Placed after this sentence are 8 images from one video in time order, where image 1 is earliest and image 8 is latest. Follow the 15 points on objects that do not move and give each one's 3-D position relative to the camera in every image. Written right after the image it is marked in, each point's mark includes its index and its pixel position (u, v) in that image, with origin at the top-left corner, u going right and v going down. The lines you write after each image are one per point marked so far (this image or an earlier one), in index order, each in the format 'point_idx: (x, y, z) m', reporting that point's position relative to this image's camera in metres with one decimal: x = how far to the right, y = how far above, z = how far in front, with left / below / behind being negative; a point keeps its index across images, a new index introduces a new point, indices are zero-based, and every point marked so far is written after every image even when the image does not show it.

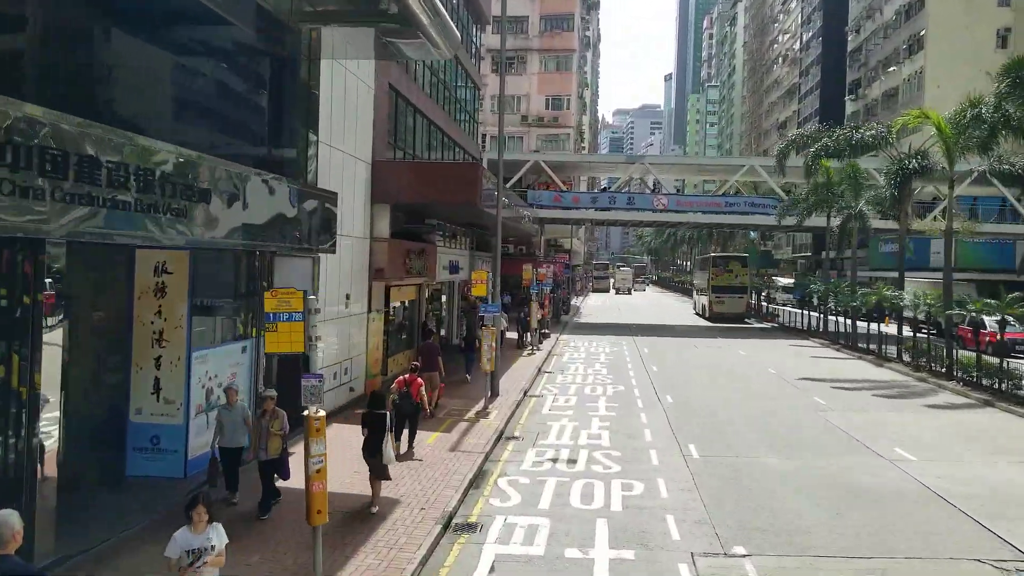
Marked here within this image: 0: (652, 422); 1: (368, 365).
0: (+3.3, -3.2, +15.6) m
1: (-3.8, -2.1, +17.5) m
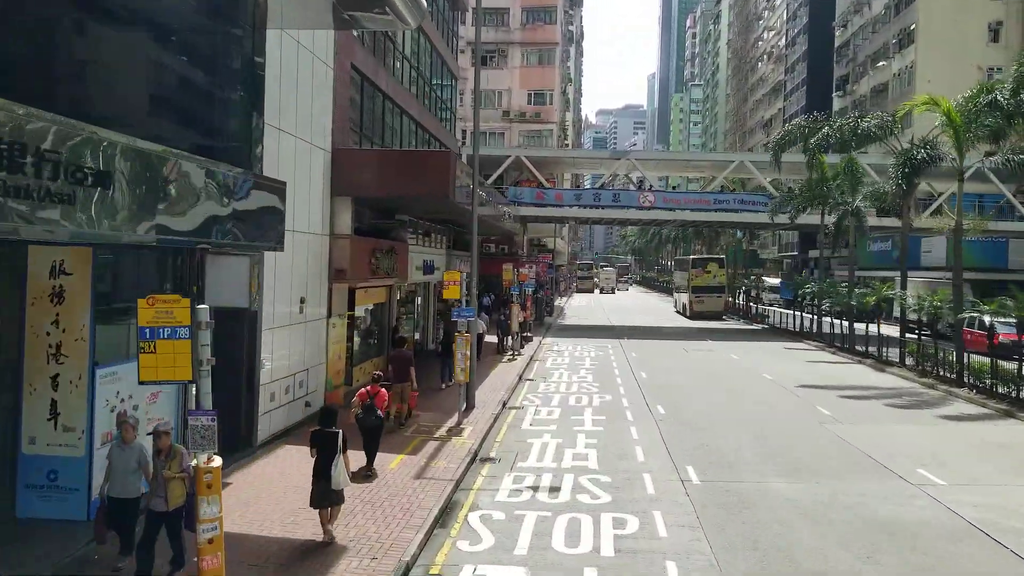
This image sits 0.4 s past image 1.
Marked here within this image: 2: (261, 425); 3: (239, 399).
0: (+2.8, -3.2, +14.0) m
1: (-4.4, -2.1, +15.8) m
2: (-4.9, -2.6, +12.8) m
3: (-5.1, -2.1, +12.3) m
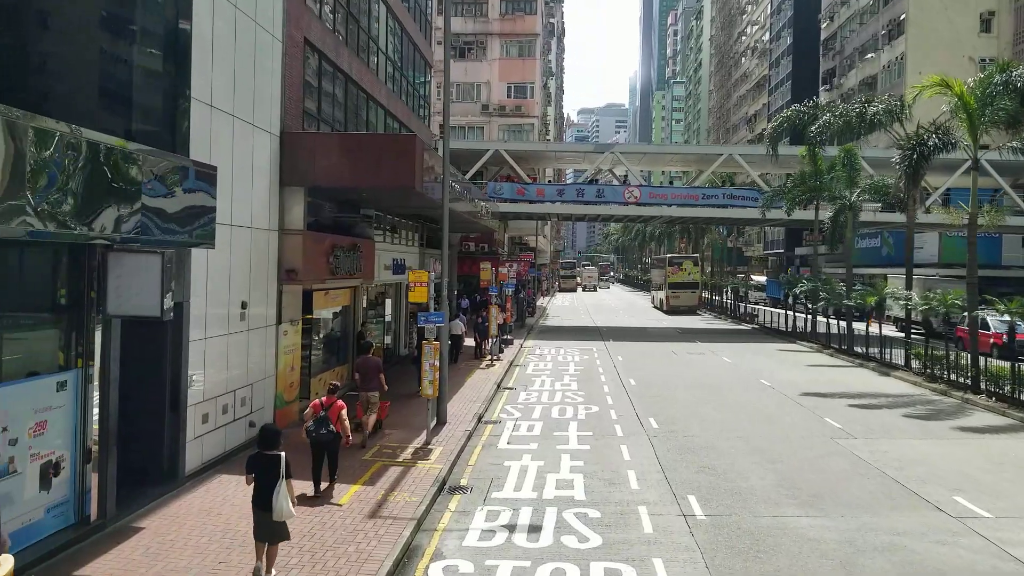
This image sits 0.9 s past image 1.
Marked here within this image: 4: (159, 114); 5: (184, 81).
0: (+2.4, -3.3, +12.3) m
1: (-4.9, -2.2, +13.9) m
2: (-5.3, -2.7, +10.9) m
3: (-5.5, -2.1, +10.4) m
4: (-5.4, +2.7, +10.1) m
5: (-5.2, +3.3, +10.5) m
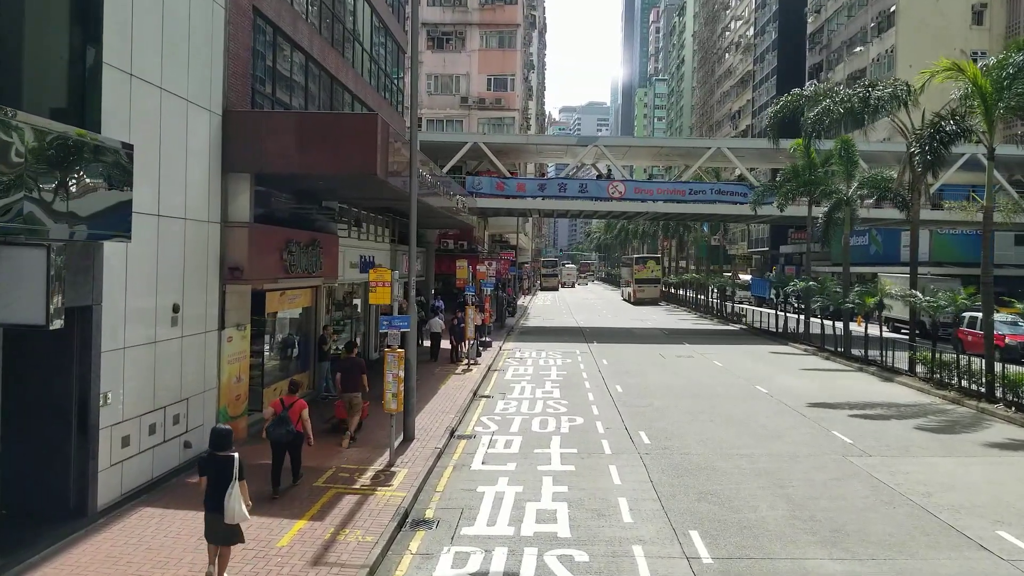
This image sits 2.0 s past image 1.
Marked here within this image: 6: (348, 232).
0: (+1.9, -3.3, +10.9) m
1: (-5.4, -2.2, +12.2) m
2: (-5.7, -2.7, +9.2) m
3: (-5.9, -2.1, +8.7) m
4: (-5.7, +2.7, +8.4) m
5: (-5.6, +3.3, +8.8) m
6: (-4.6, +1.6, +18.6) m
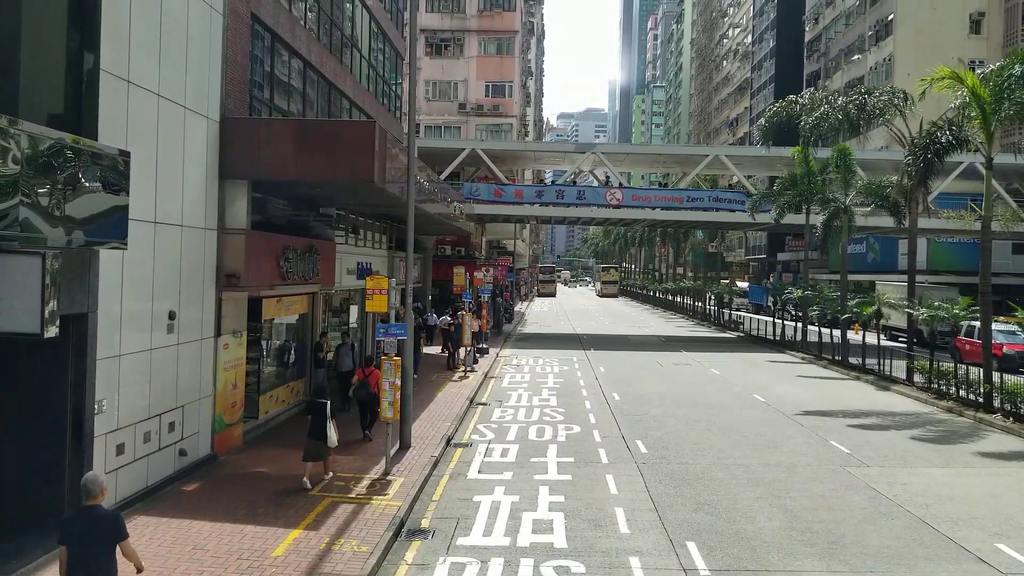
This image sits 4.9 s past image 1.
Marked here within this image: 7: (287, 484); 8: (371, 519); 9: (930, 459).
0: (+1.9, -3.4, +10.8) m
1: (-5.4, -2.3, +12.1) m
2: (-5.7, -2.8, +9.1) m
3: (-5.9, -2.2, +8.6) m
4: (-5.8, +2.6, +8.4) m
5: (-5.6, +3.2, +8.8) m
6: (-4.6, +1.4, +18.5) m
7: (-3.7, -3.2, +11.0) m
8: (-2.0, -3.4, +9.5) m
9: (+8.3, -3.4, +13.2) m
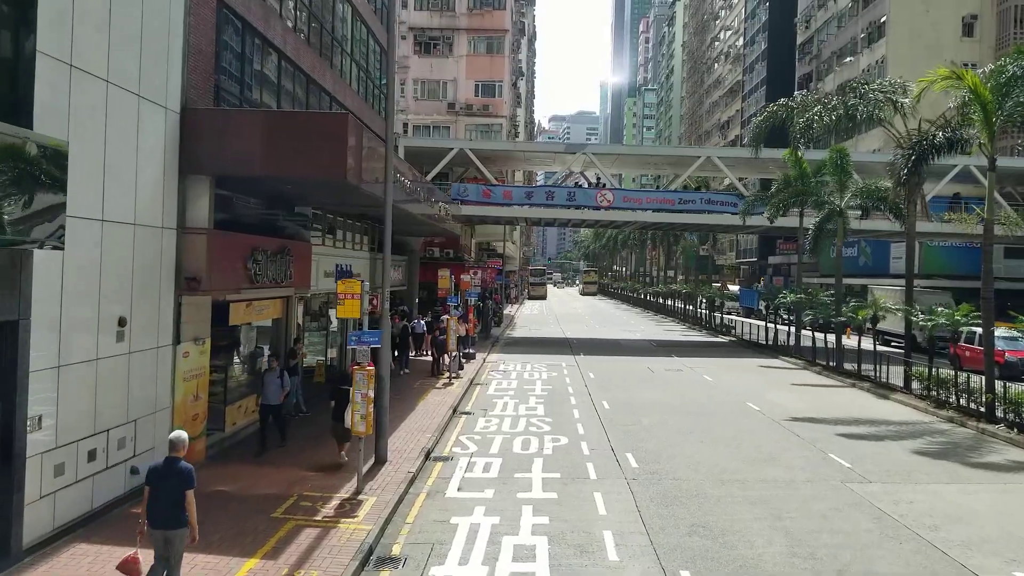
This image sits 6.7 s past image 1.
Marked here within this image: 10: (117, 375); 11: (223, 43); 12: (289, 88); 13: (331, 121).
0: (+1.6, -3.5, +10.1) m
1: (-5.8, -2.4, +11.3) m
2: (-6.0, -2.9, +8.2) m
3: (-6.2, -2.3, +7.7) m
4: (-6.0, +2.5, +7.5) m
5: (-5.8, +3.1, +7.9) m
6: (-5.0, +1.3, +17.7) m
7: (-4.0, -3.3, +10.1) m
8: (-2.3, -3.4, +8.7) m
9: (+8.0, -3.5, +12.5) m
10: (-5.8, -1.3, +9.7) m
11: (-5.7, +4.8, +13.1) m
12: (-5.7, +5.1, +16.7) m
13: (-3.2, +2.9, +11.6) m
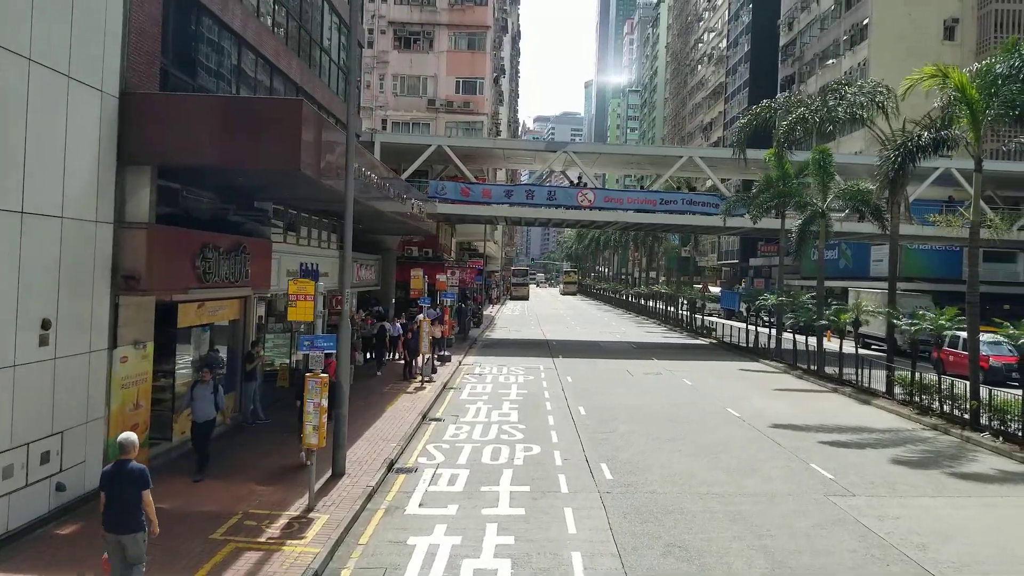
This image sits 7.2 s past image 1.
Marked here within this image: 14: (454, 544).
0: (+1.0, -3.5, +9.4) m
1: (-6.3, -2.4, +10.4) m
2: (-6.5, -2.9, +7.4) m
3: (-6.7, -2.3, +6.9) m
4: (-6.4, +2.5, +6.7) m
5: (-6.3, +3.2, +7.1) m
6: (-5.7, +1.3, +16.8) m
7: (-4.6, -3.3, +9.3) m
8: (-2.8, -3.4, +7.9) m
9: (+7.4, -3.6, +12.0) m
10: (-6.3, -1.3, +8.8) m
11: (-6.3, +4.9, +12.2) m
12: (-6.3, +5.1, +15.9) m
13: (-3.7, +2.9, +10.8) m
14: (-0.8, -3.5, +9.1) m
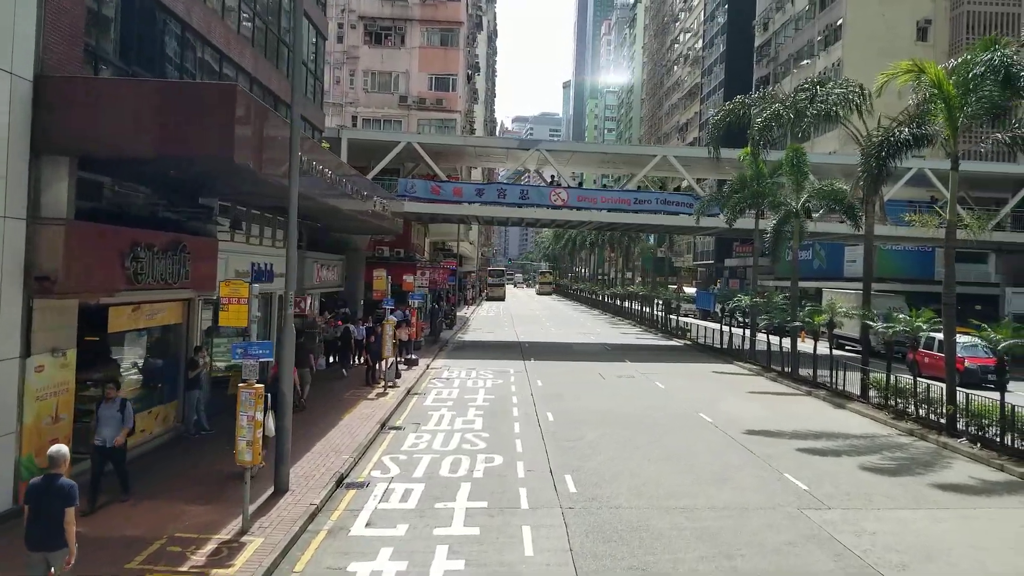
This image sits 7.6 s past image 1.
0: (+0.4, -3.6, +8.7) m
1: (-7.0, -2.4, +9.5) m
2: (-7.1, -2.9, +6.4) m
3: (-7.2, -2.3, +5.9) m
4: (-7.0, +2.5, +5.7) m
5: (-6.8, +3.1, +6.1) m
6: (-6.6, +1.3, +15.9) m
7: (-5.2, -3.3, +8.4) m
8: (-3.4, -3.5, +7.1) m
9: (+6.7, -3.7, +11.5) m
10: (-7.0, -1.3, +7.9) m
11: (-7.0, +4.8, +11.3) m
12: (-7.2, +5.0, +14.9) m
13: (-4.4, +2.9, +9.9) m
14: (-1.4, -3.6, +8.3) m
